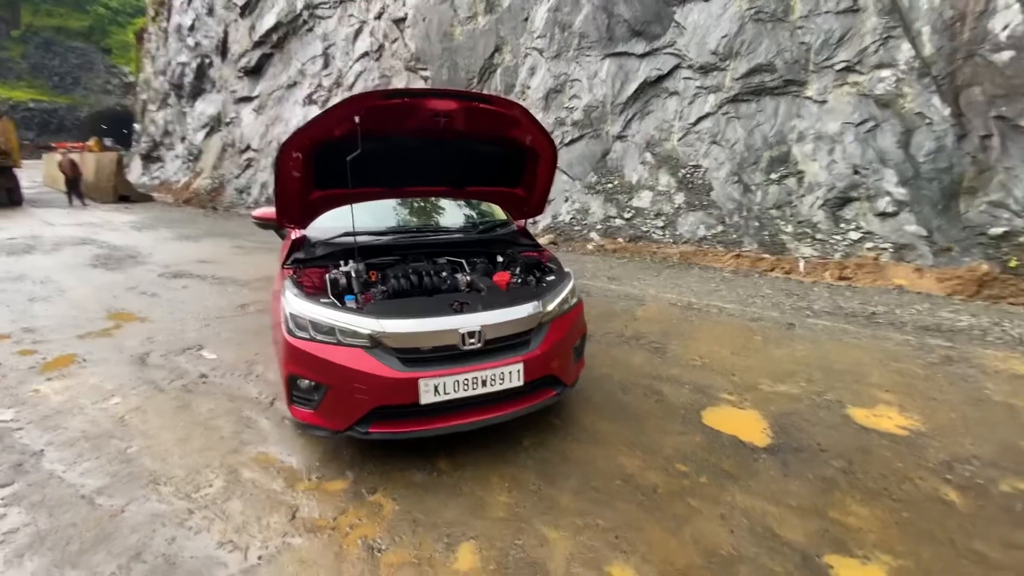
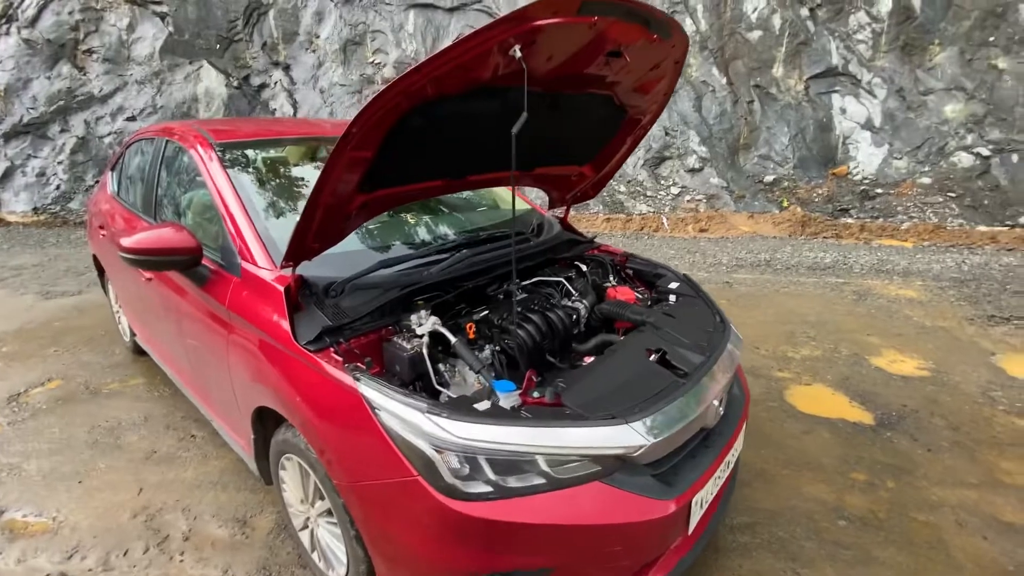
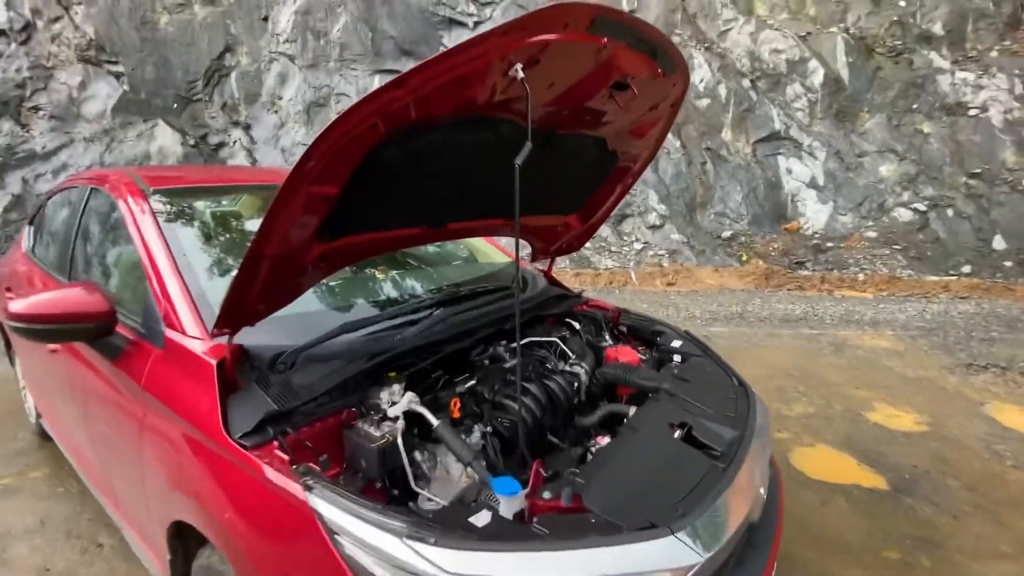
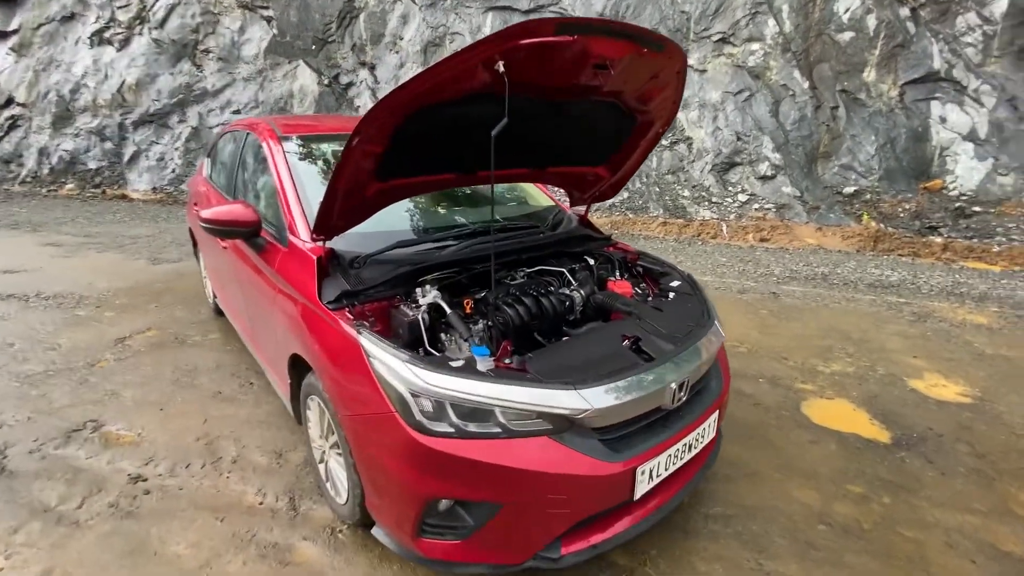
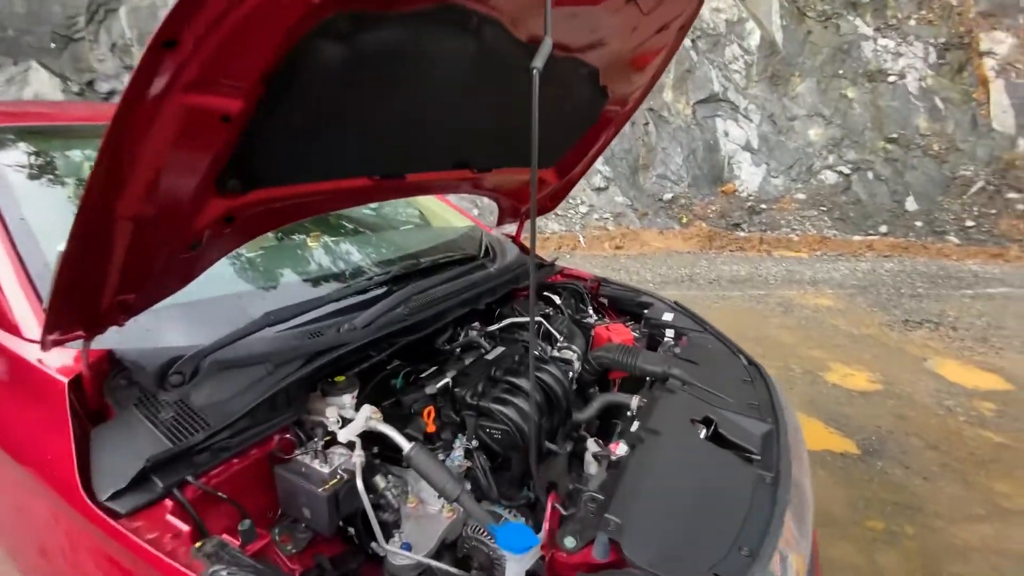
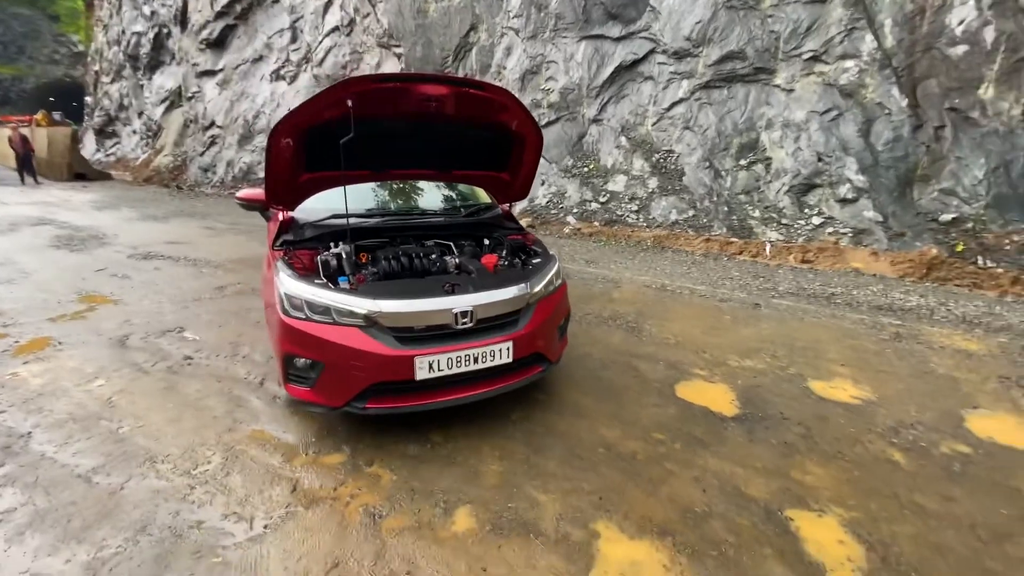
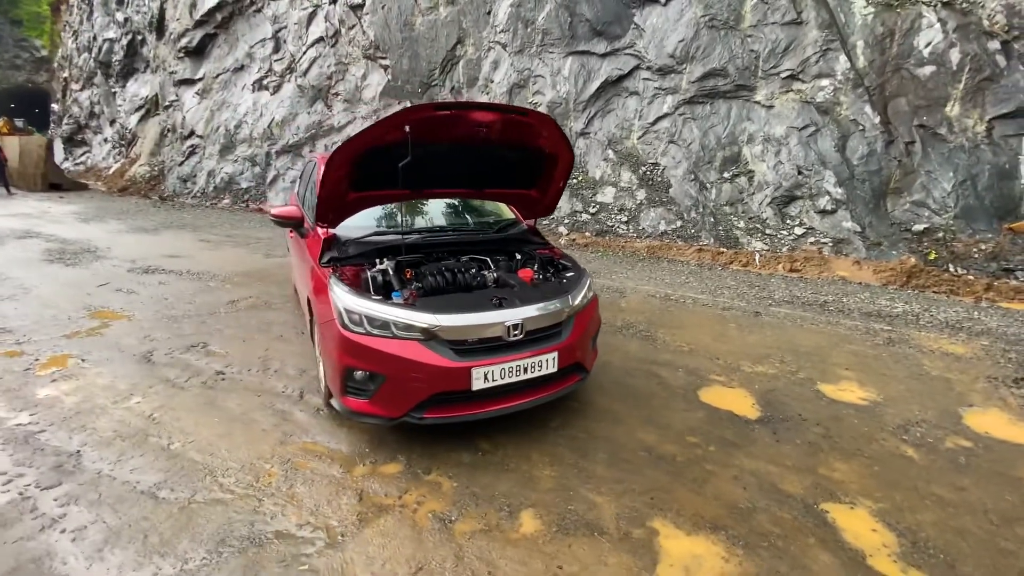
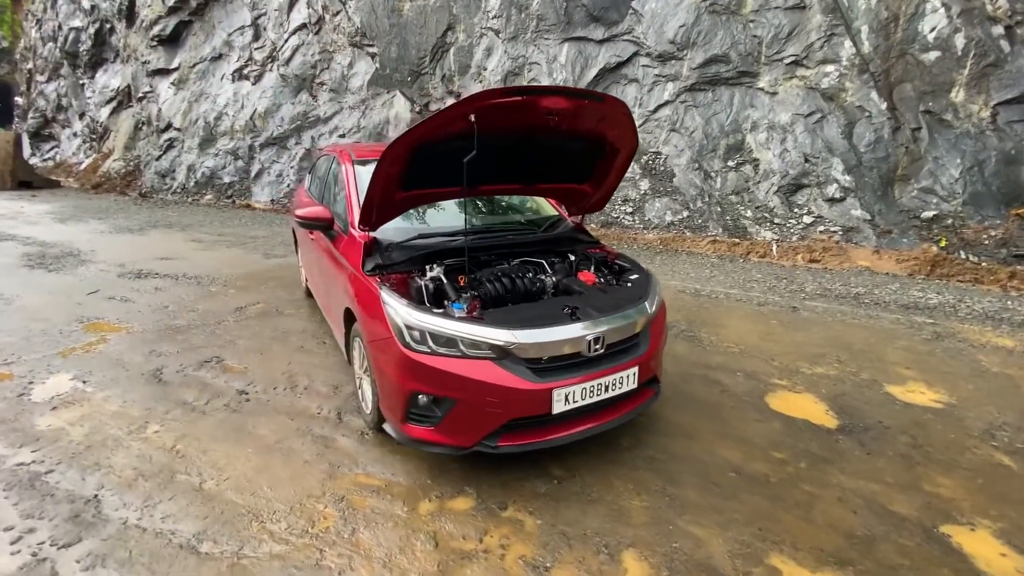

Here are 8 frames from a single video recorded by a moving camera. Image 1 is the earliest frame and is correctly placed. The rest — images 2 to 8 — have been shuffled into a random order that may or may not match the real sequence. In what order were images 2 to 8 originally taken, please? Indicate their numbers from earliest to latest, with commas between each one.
6, 7, 8, 4, 2, 3, 5
